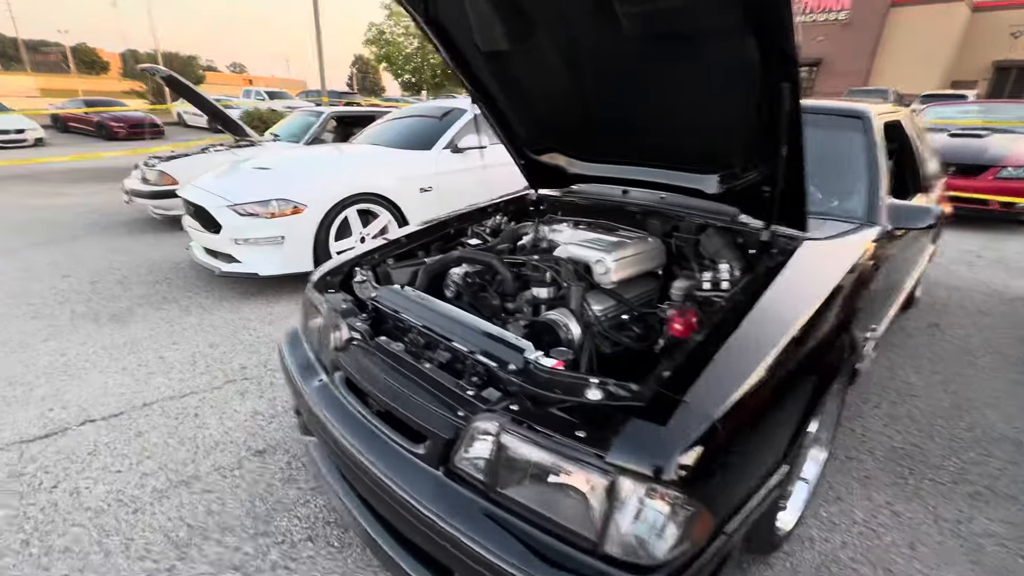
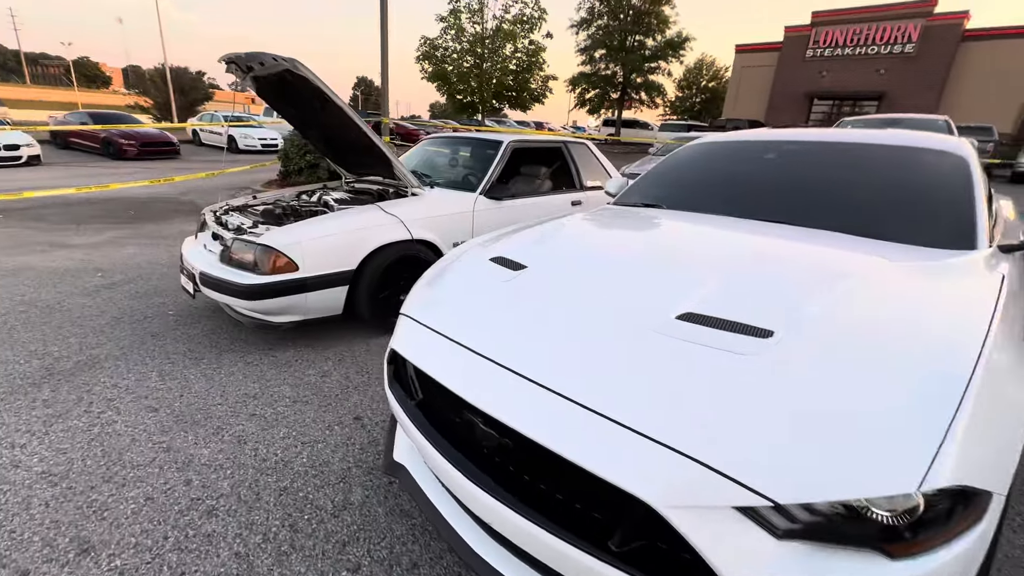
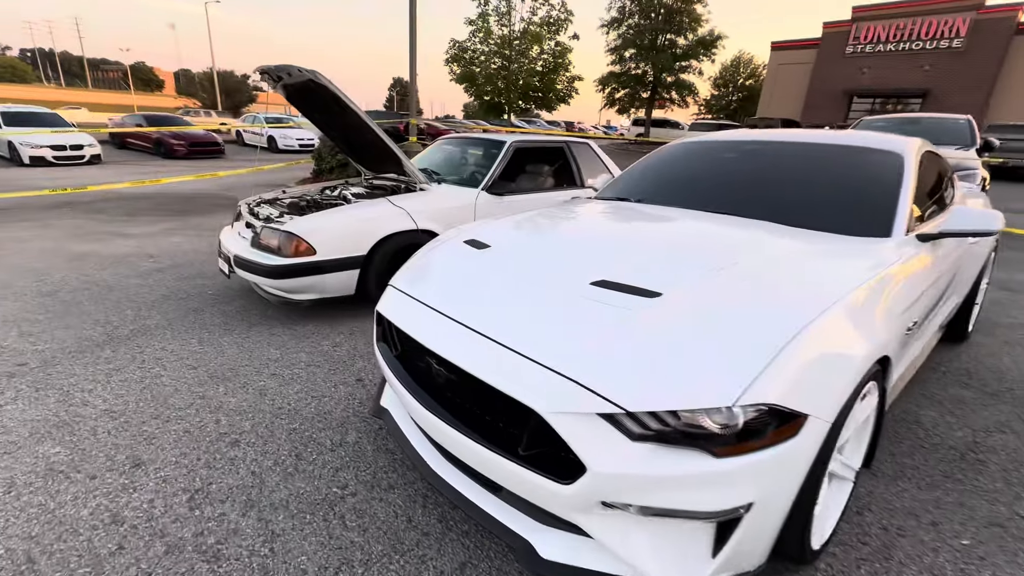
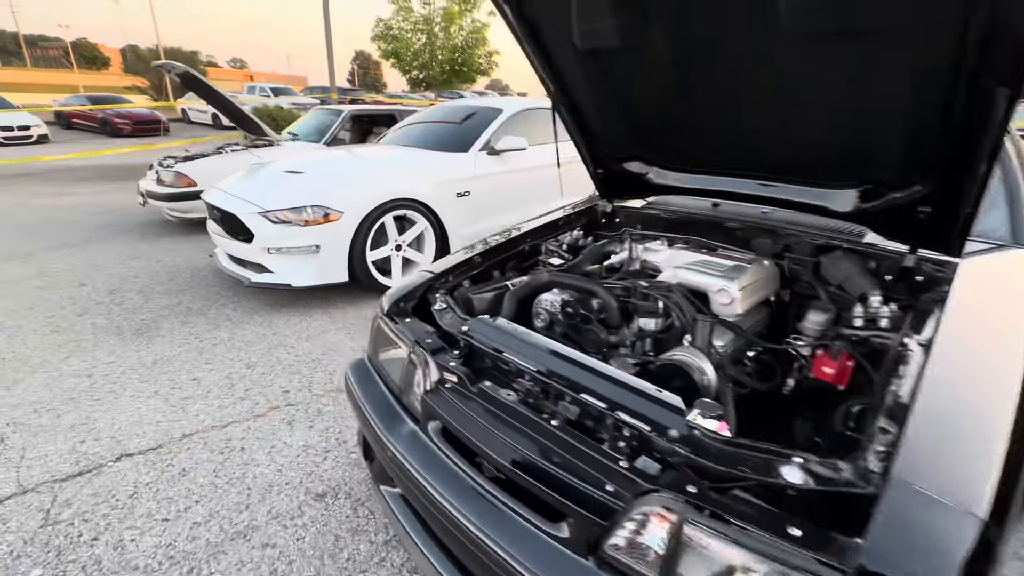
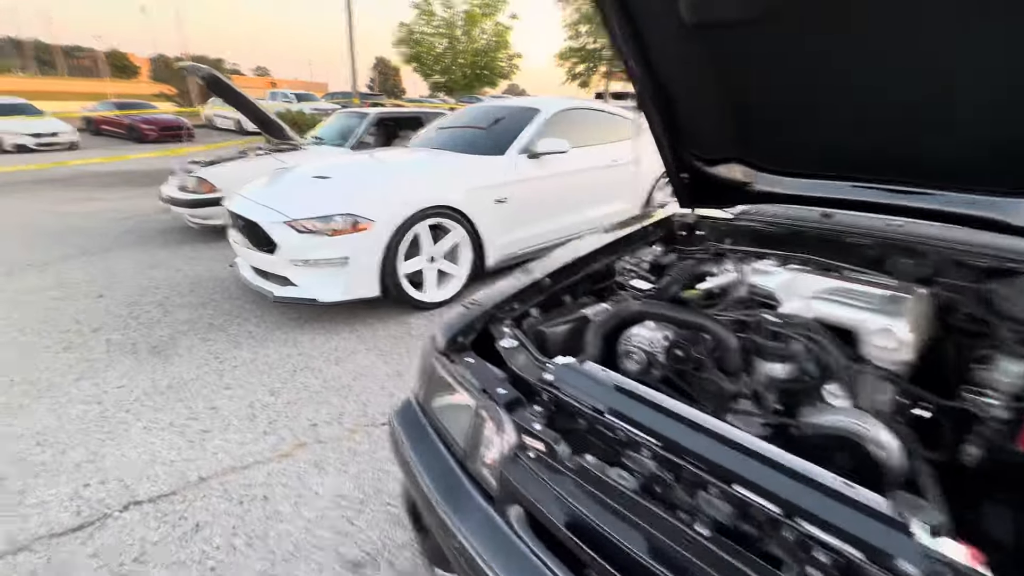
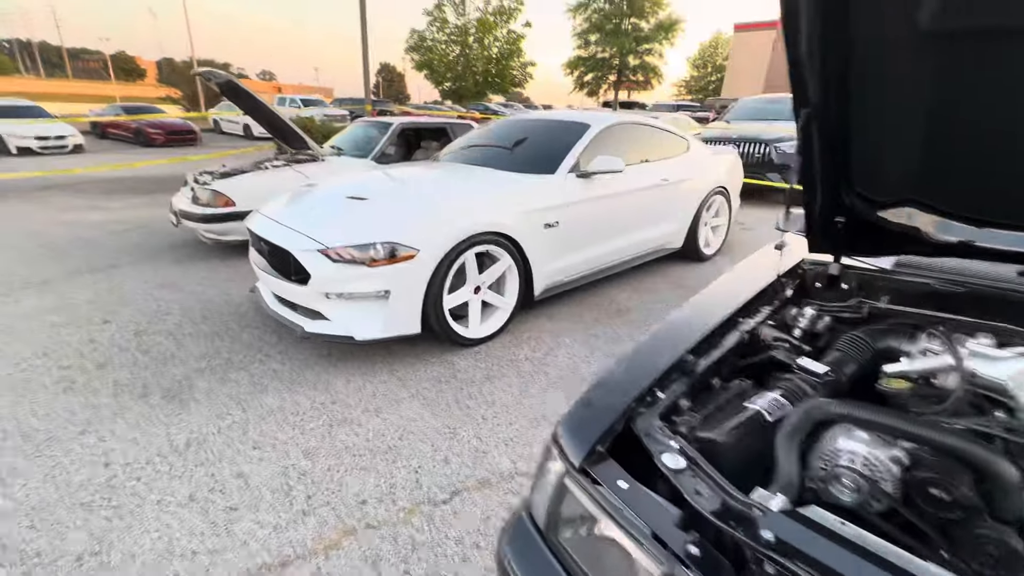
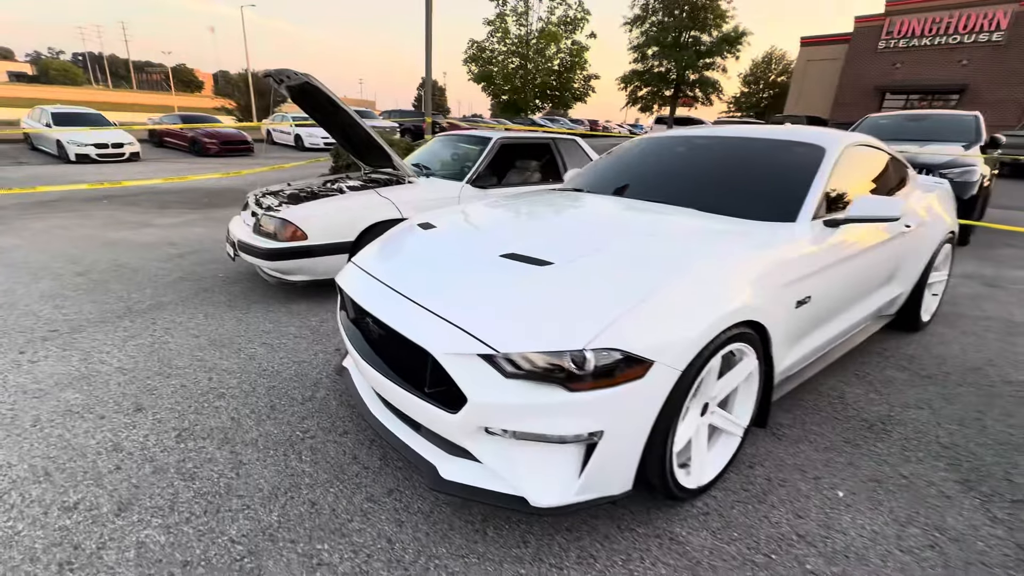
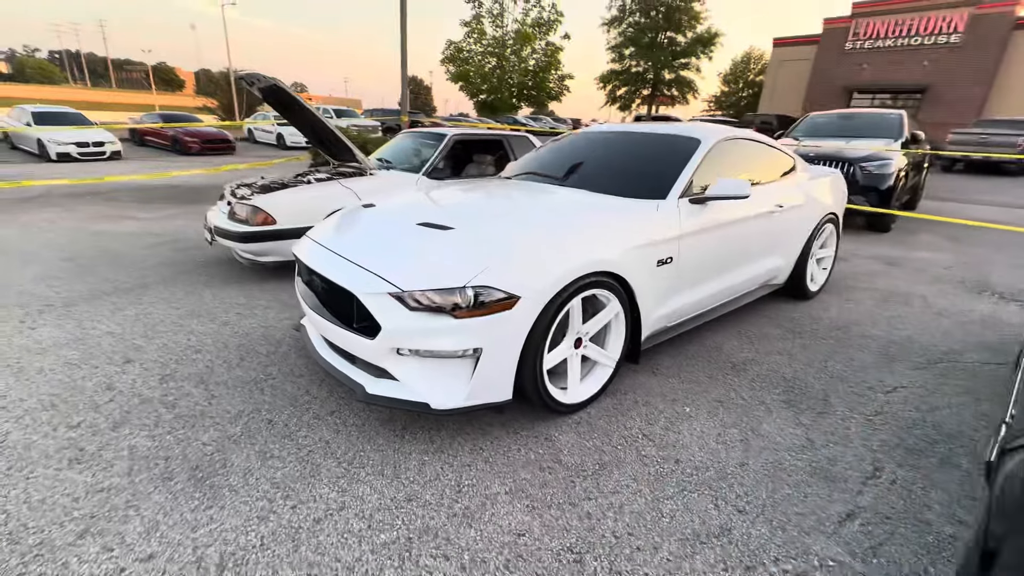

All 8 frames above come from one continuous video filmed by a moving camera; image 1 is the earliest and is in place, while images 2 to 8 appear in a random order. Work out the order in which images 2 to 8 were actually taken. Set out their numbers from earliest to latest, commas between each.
4, 5, 6, 8, 7, 3, 2
